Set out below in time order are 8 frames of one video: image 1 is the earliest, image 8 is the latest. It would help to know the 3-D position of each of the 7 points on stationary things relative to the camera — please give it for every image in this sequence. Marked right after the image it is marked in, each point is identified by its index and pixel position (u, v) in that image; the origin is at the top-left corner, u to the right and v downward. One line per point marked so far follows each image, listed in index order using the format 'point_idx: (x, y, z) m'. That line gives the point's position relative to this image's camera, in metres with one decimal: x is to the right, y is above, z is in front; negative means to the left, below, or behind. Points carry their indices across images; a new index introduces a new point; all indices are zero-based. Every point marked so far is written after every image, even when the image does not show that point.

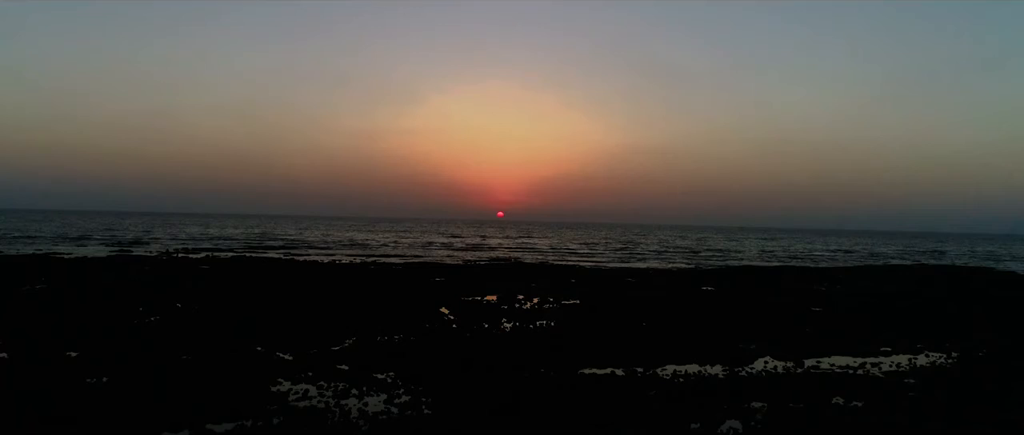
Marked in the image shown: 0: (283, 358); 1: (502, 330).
0: (-5.2, -3.2, +13.2) m
1: (-0.3, -3.5, +18.2) m
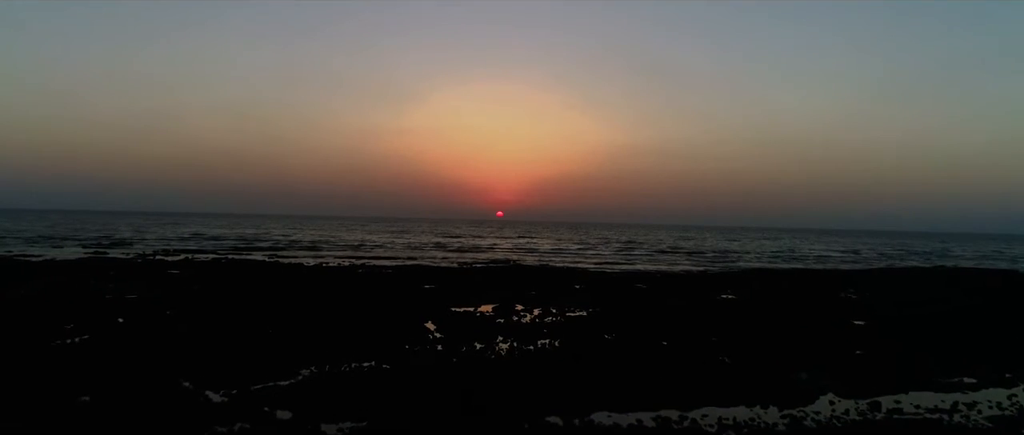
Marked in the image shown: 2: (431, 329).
0: (-5.2, -3.2, +10.3) m
1: (-0.4, -3.5, +15.3) m
2: (-2.4, -3.4, +17.7) m
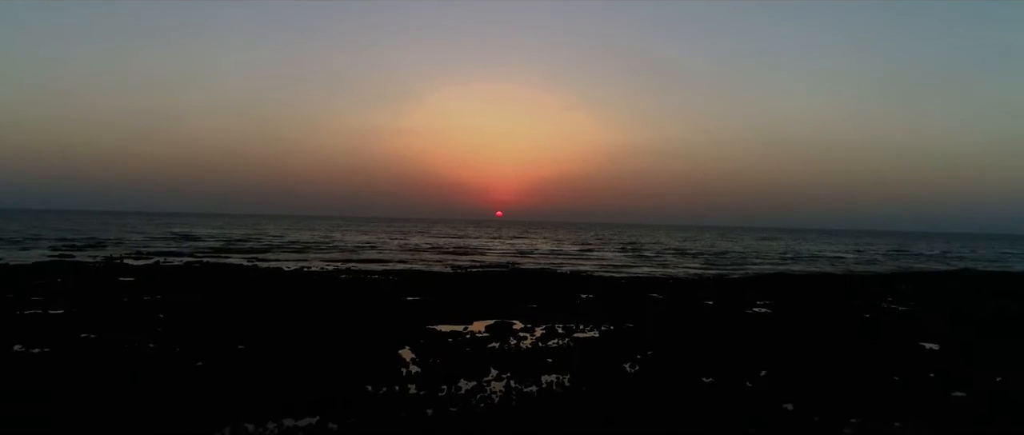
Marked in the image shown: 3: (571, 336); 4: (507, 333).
0: (-5.3, -3.2, +6.7) m
1: (-0.5, -3.5, +11.7) m
2: (-2.5, -3.4, +14.1) m
3: (+1.8, -3.5, +17.4) m
4: (-0.2, -3.4, +17.3) m
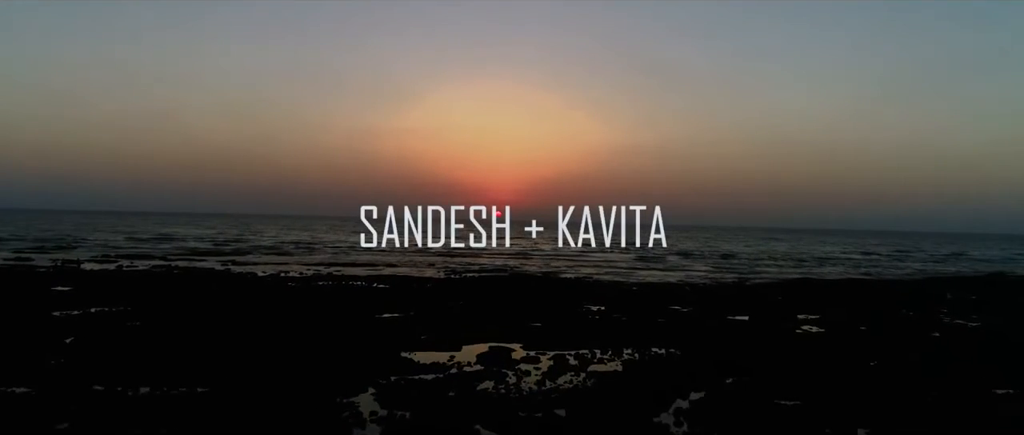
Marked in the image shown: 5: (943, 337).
0: (-5.3, -3.2, +2.8) m
1: (-0.5, -3.5, +7.8) m
2: (-2.5, -3.4, +10.2) m
3: (+1.7, -3.5, +13.5) m
4: (-0.2, -3.4, +13.4) m
5: (+14.3, -4.0, +19.4) m
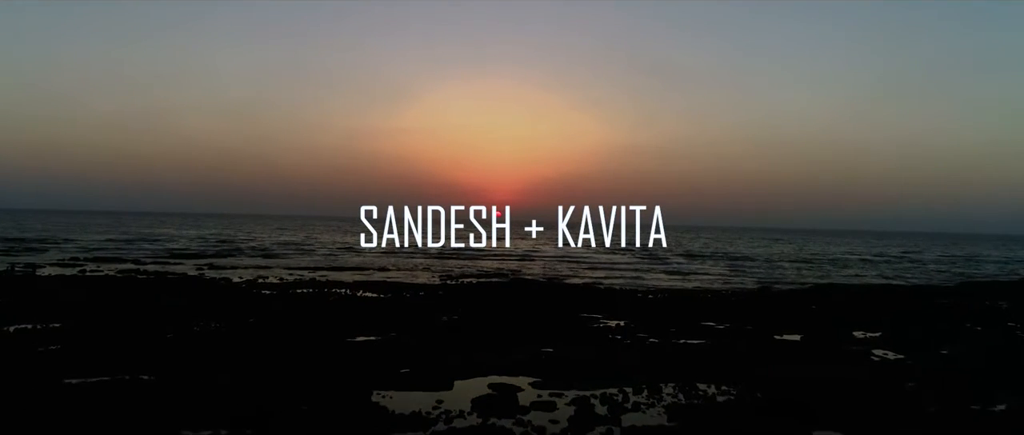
0: (-5.2, -3.1, -0.7) m
1: (-0.4, -3.5, +4.3) m
2: (-2.4, -3.3, +6.7) m
3: (+1.9, -3.5, +10.0) m
4: (-0.1, -3.4, +9.9) m
5: (+14.4, -3.9, +15.9) m
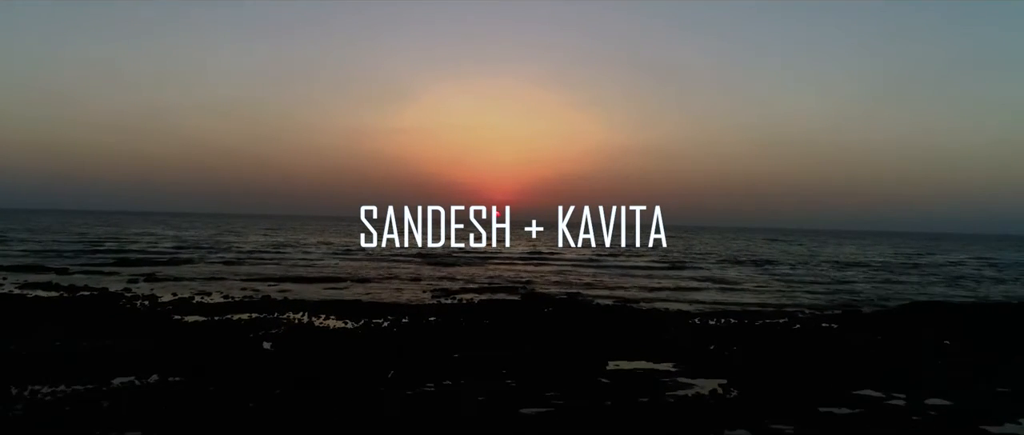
0: (-4.6, -3.1, -8.4) m
1: (+0.2, -3.5, -3.3) m
2: (-1.8, -3.3, -1.0) m
3: (+2.5, -3.4, +2.4) m
4: (+0.5, -3.3, +2.3) m
5: (+15.0, -3.9, +8.3) m
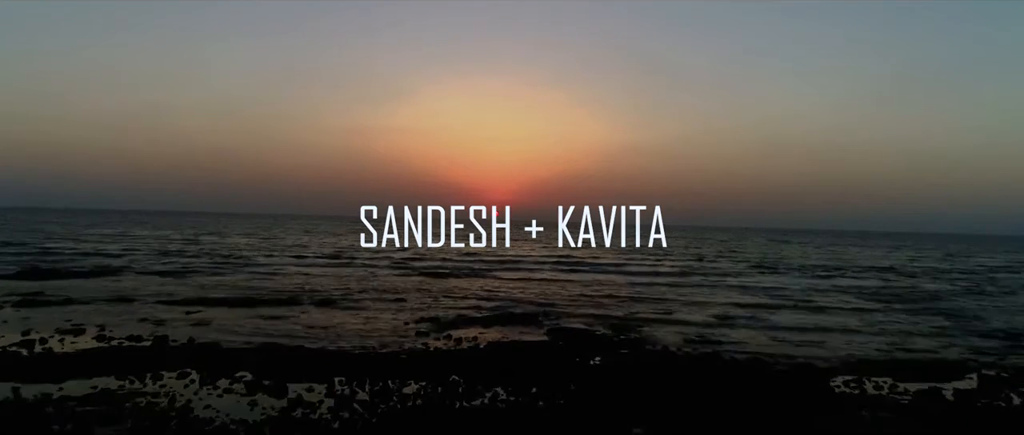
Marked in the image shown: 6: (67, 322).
0: (-3.9, -3.1, -17.2) m
1: (+1.0, -3.4, -12.2) m
2: (-1.1, -3.3, -9.8) m
3: (+3.2, -3.4, -6.5) m
4: (+1.3, -3.3, -6.6) m
5: (+15.8, -3.9, -0.5) m
6: (-14.1, -3.3, +18.9) m
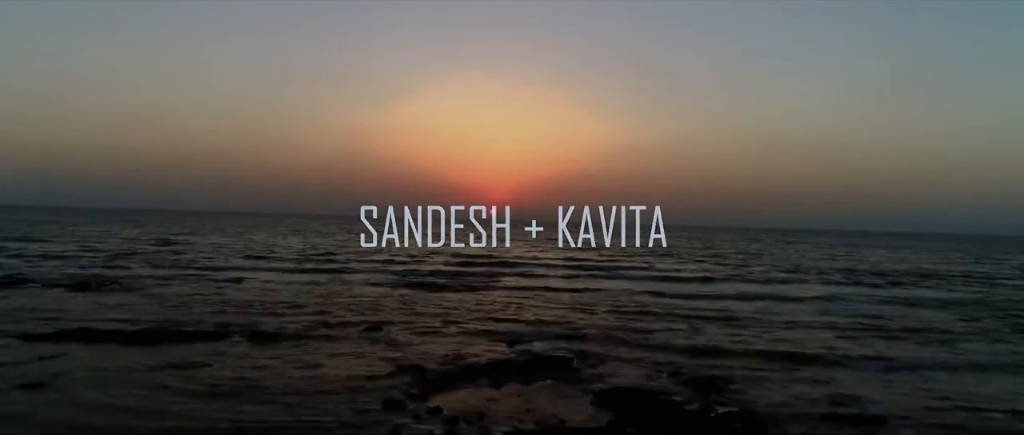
0: (-3.3, -3.0, -24.4) m
1: (+1.5, -3.3, -19.4) m
2: (-0.5, -3.2, -17.0) m
3: (+3.8, -3.3, -13.7) m
4: (+1.8, -3.2, -13.8) m
5: (+16.3, -3.8, -7.7) m
6: (-13.6, -3.2, +11.7) m
